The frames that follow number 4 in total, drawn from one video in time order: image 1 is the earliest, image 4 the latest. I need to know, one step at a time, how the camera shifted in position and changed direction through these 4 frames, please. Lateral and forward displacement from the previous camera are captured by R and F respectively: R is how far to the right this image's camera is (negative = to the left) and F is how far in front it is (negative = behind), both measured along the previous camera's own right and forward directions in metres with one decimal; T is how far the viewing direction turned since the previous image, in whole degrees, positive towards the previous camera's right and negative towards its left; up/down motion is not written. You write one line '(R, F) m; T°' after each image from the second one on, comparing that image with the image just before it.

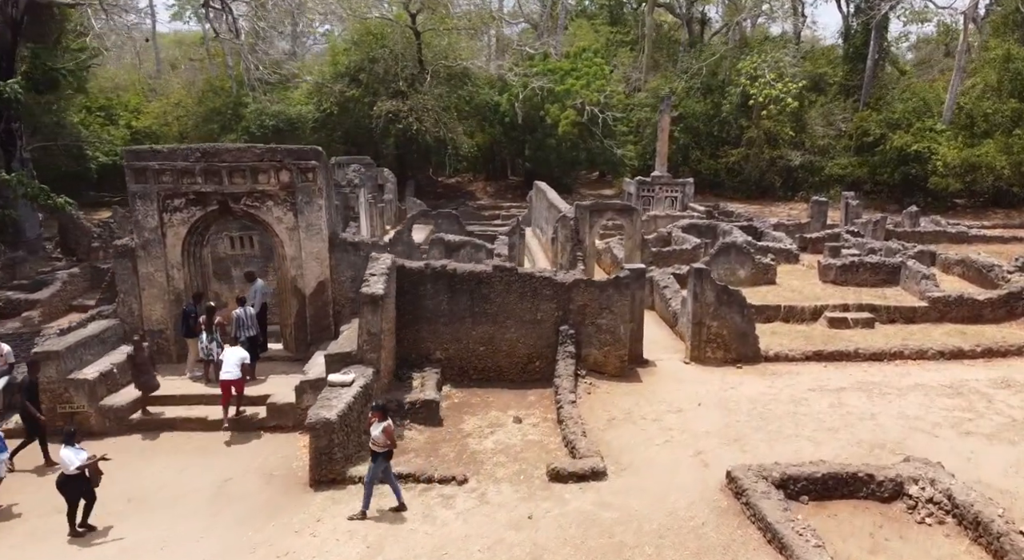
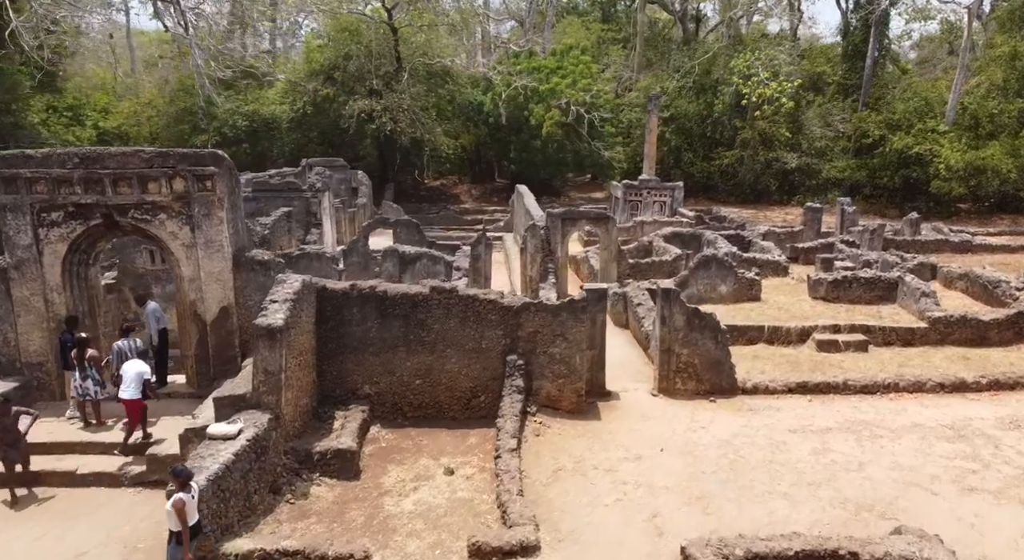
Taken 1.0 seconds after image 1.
(+0.9, +1.5) m; 0°
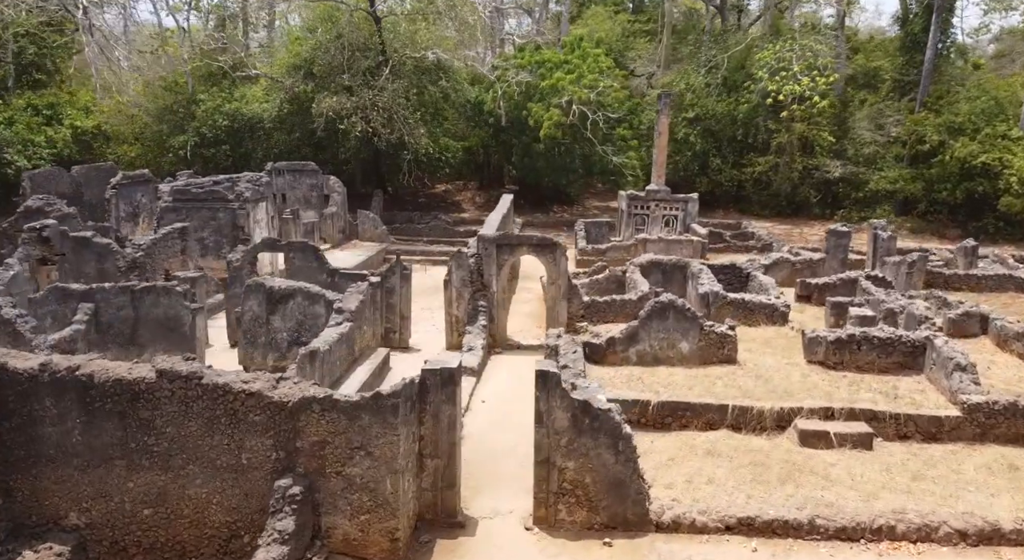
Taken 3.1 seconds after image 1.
(+2.7, +3.6) m; -5°
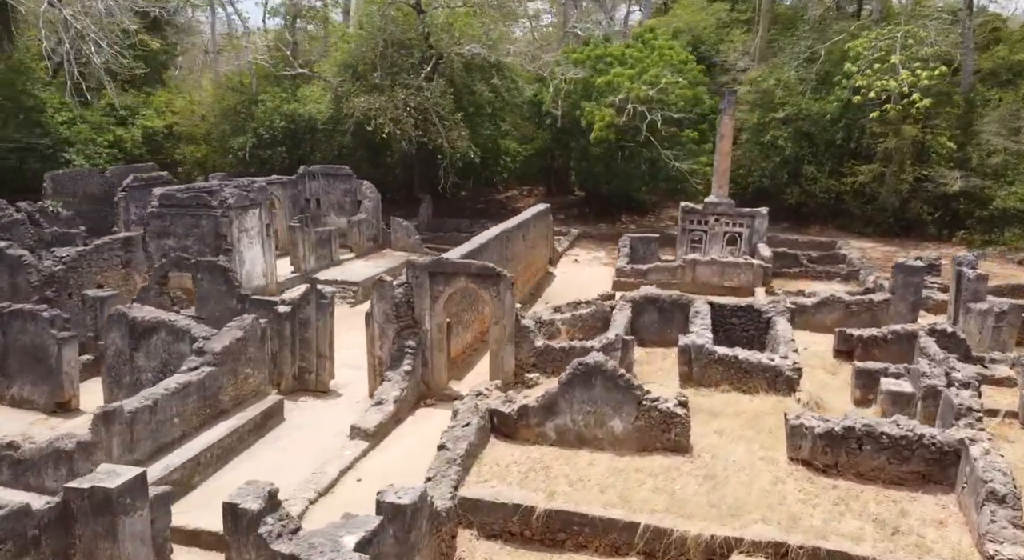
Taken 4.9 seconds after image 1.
(+3.1, +2.8) m; -10°
